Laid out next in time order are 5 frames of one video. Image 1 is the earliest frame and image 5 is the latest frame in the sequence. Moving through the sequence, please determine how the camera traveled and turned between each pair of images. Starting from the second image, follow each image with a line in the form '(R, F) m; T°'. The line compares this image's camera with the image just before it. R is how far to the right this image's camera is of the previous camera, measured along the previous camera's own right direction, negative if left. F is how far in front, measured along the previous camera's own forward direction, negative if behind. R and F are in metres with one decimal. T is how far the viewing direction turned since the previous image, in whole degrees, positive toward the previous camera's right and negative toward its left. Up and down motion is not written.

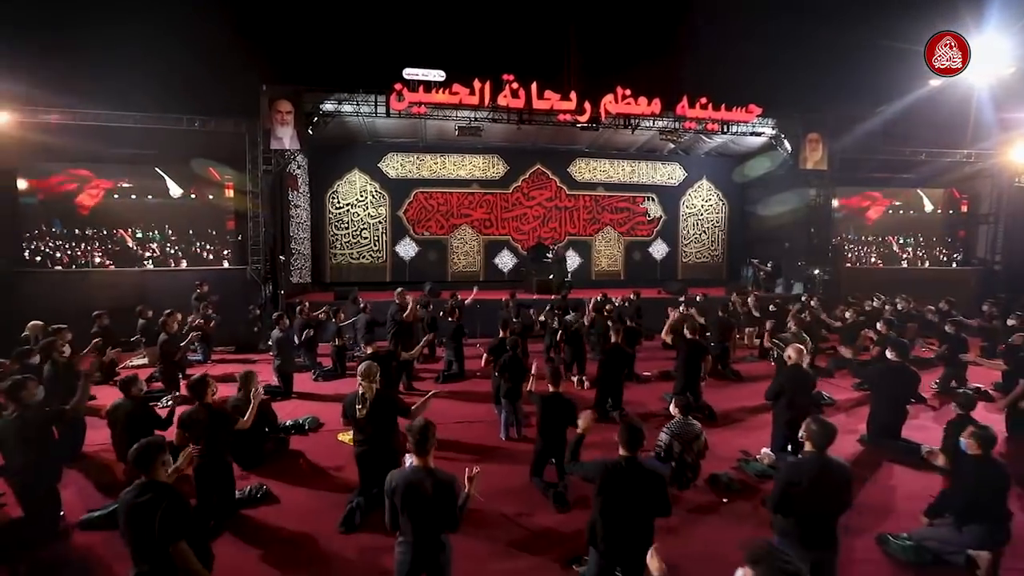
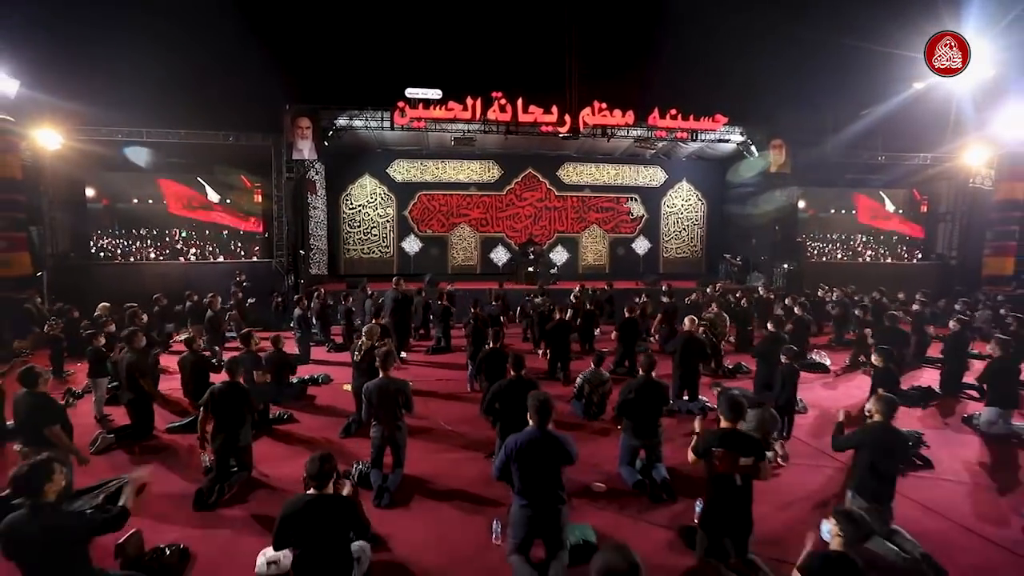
(+0.9, -1.8) m; -2°
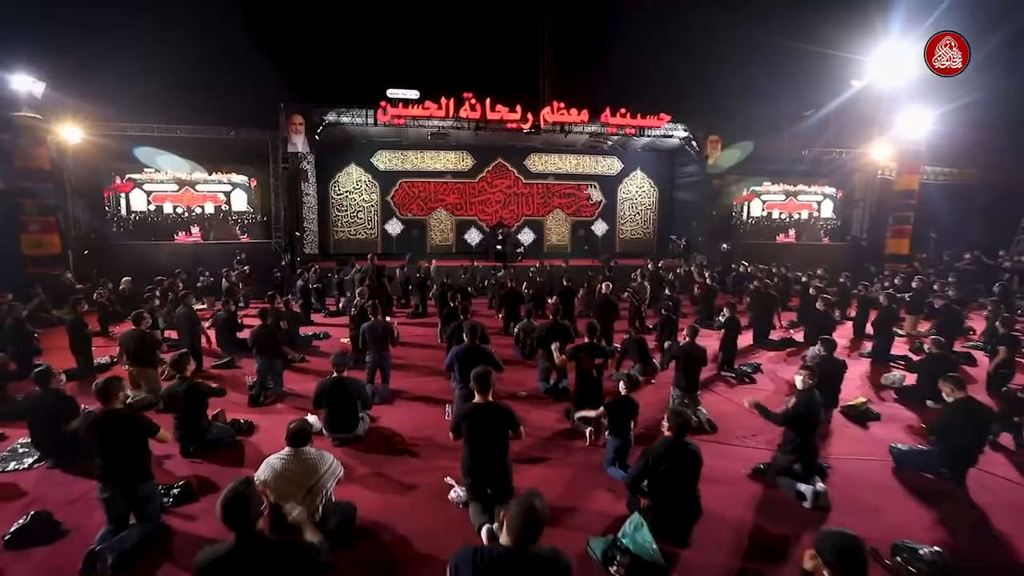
(+0.5, -2.3) m; +2°
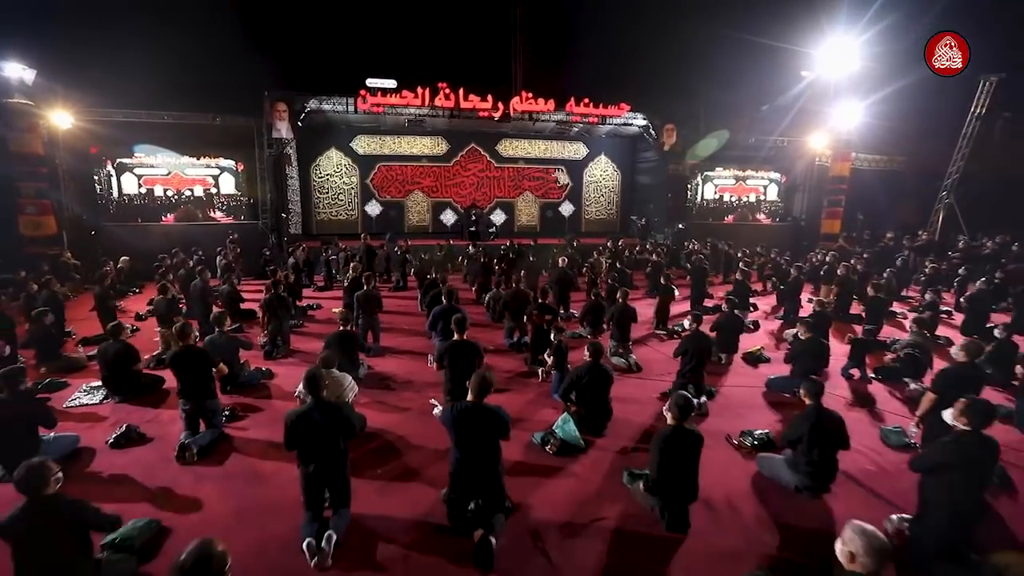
(+0.1, -1.6) m; +3°
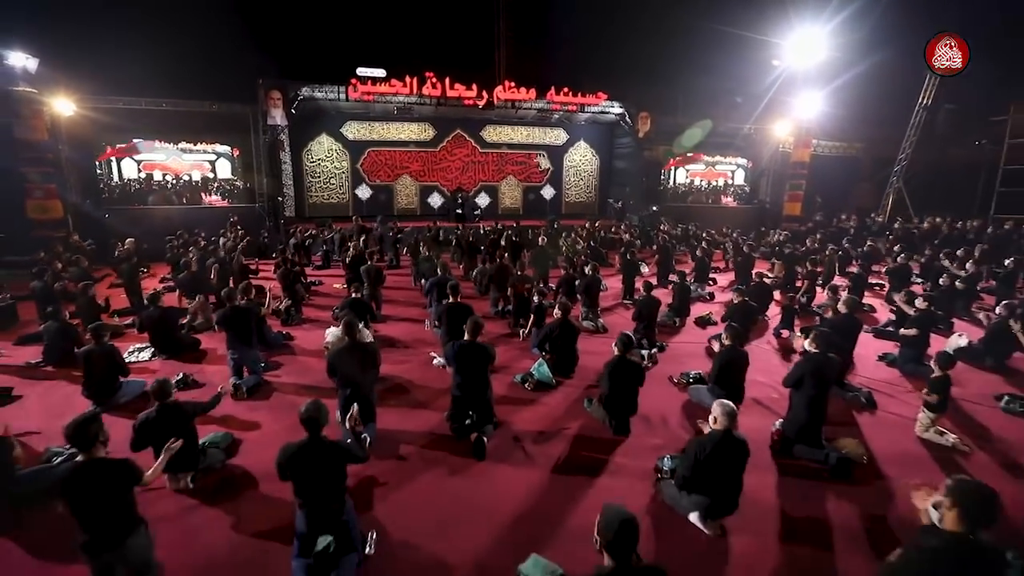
(0.0, -1.3) m; +2°
